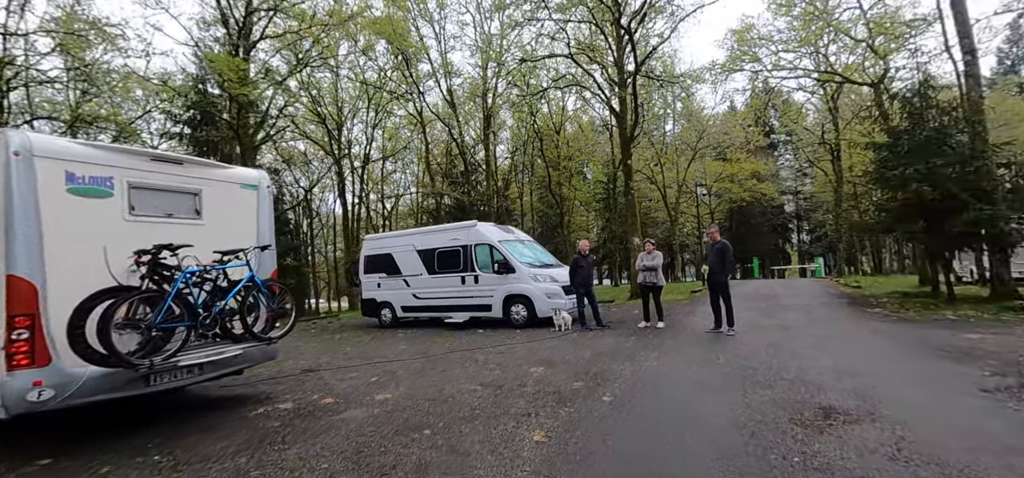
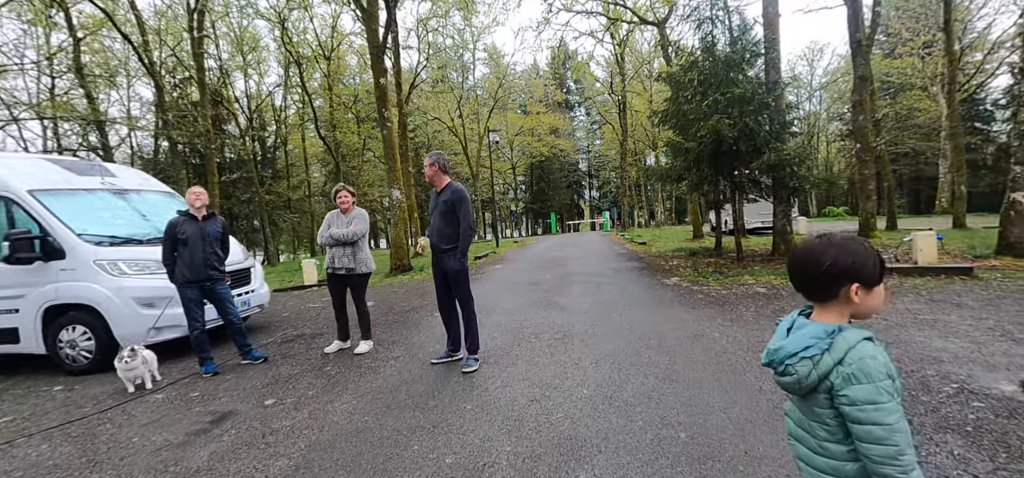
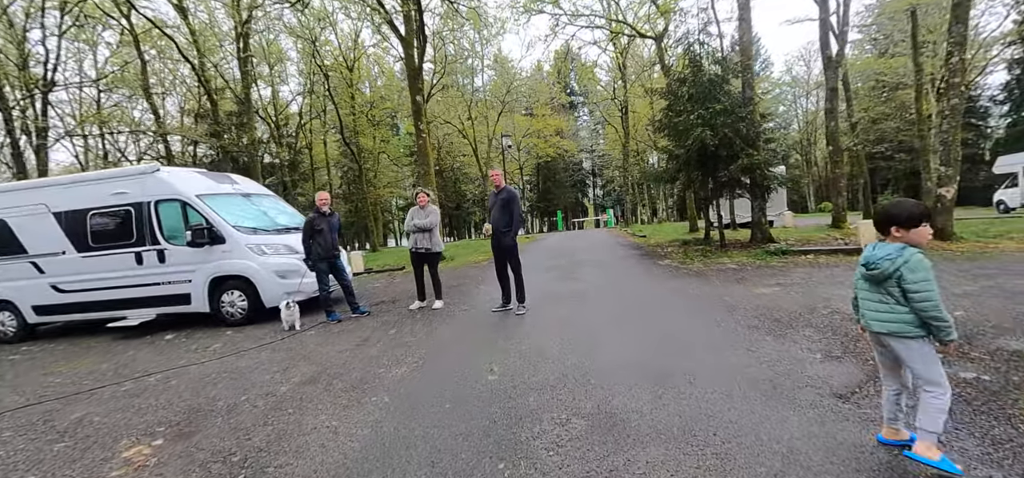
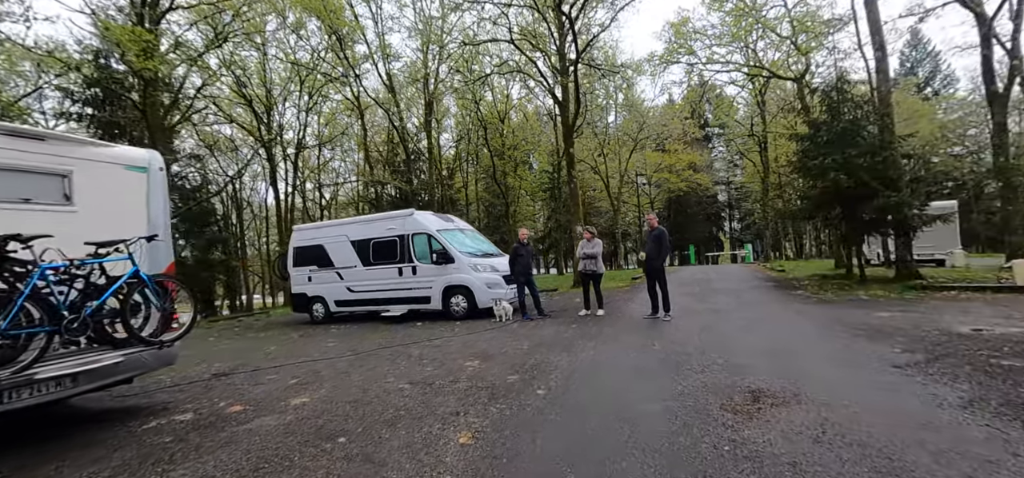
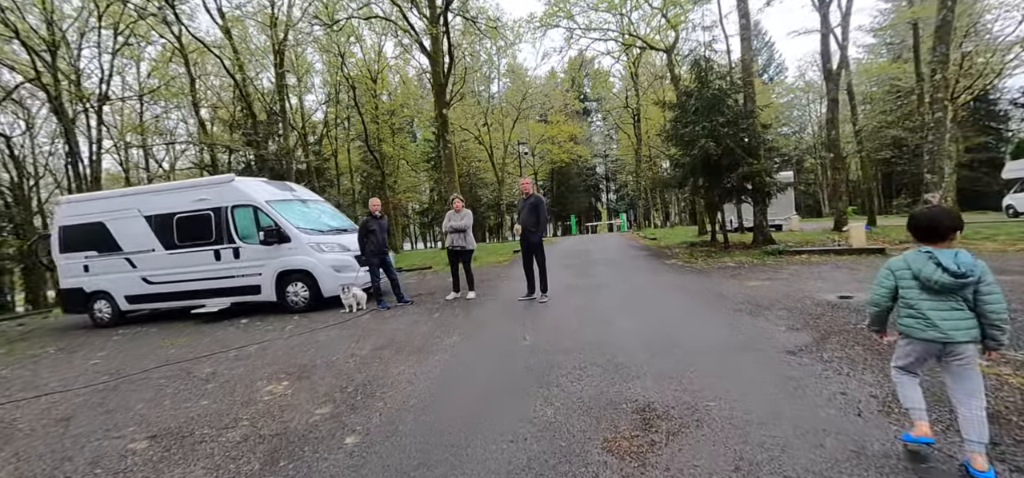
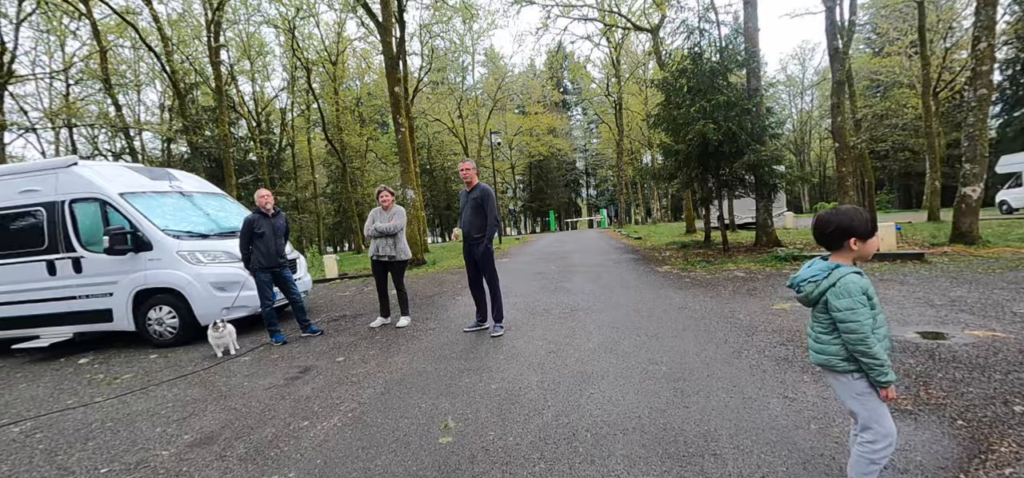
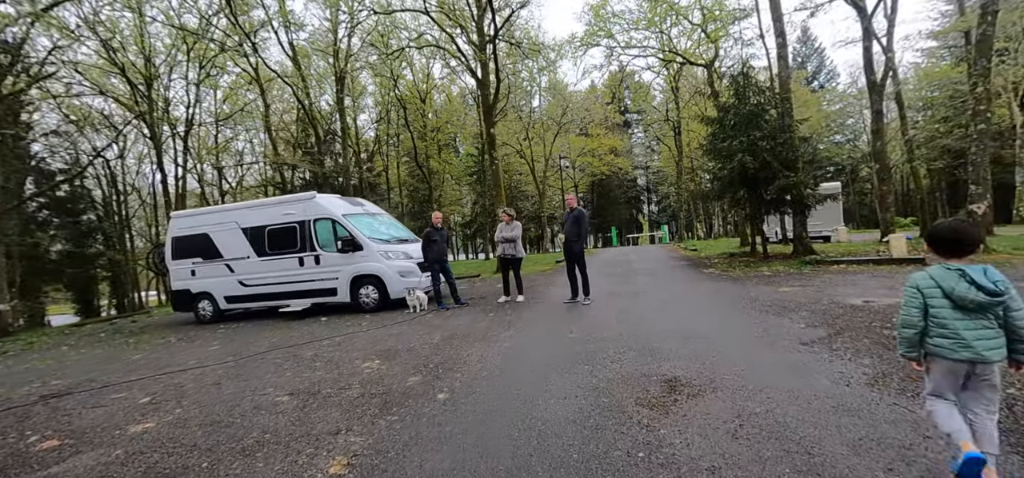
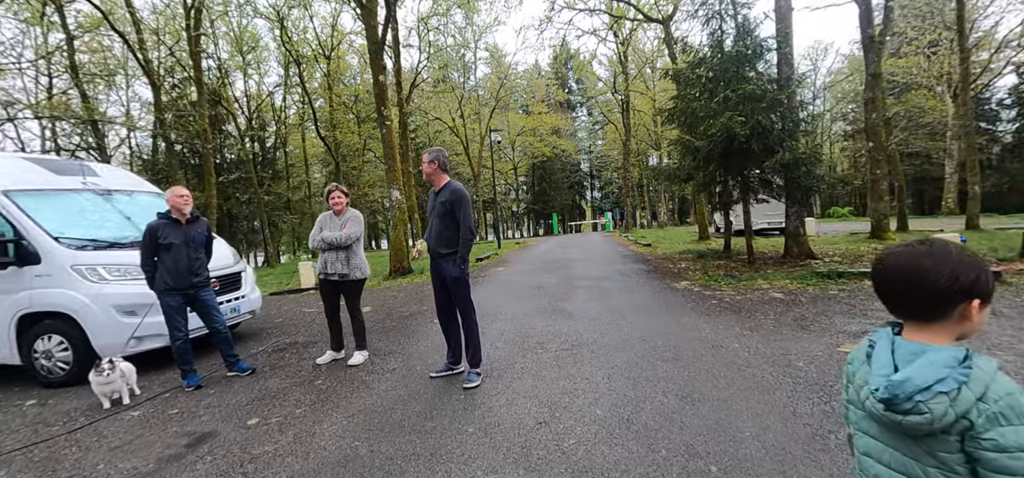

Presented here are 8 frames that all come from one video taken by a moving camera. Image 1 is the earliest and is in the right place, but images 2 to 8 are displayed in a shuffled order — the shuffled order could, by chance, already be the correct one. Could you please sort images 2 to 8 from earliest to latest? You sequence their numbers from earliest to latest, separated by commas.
4, 7, 5, 3, 6, 2, 8
